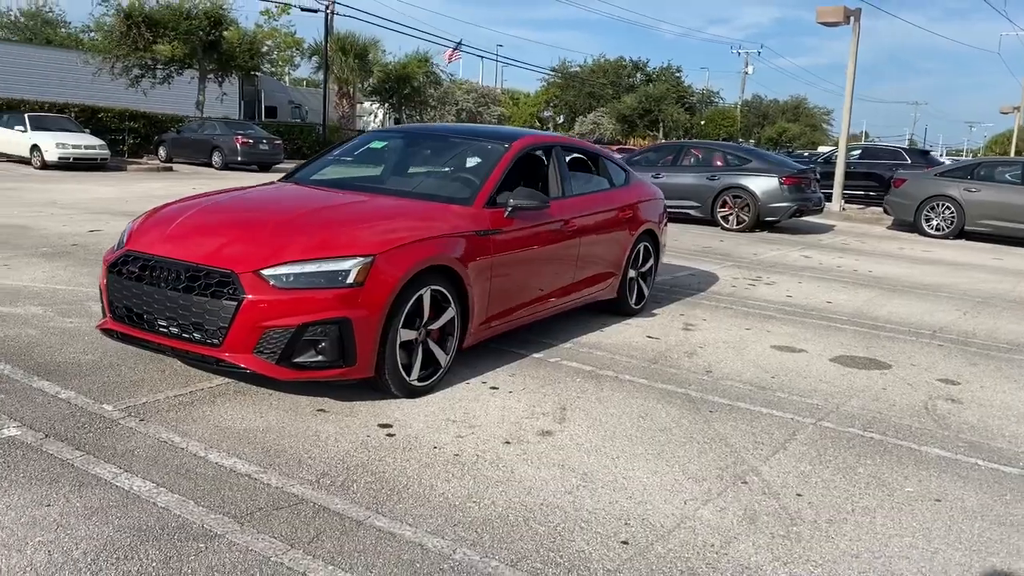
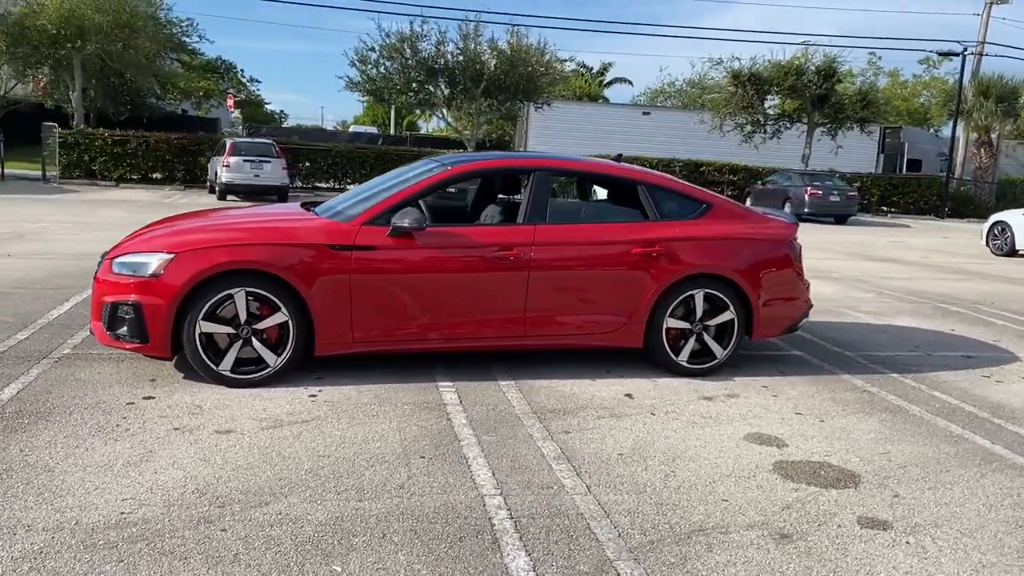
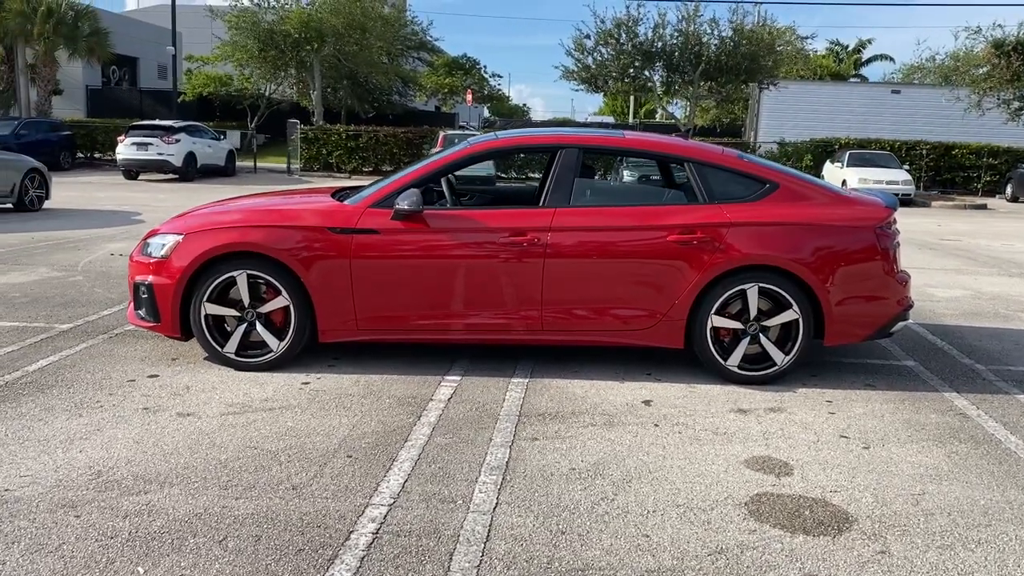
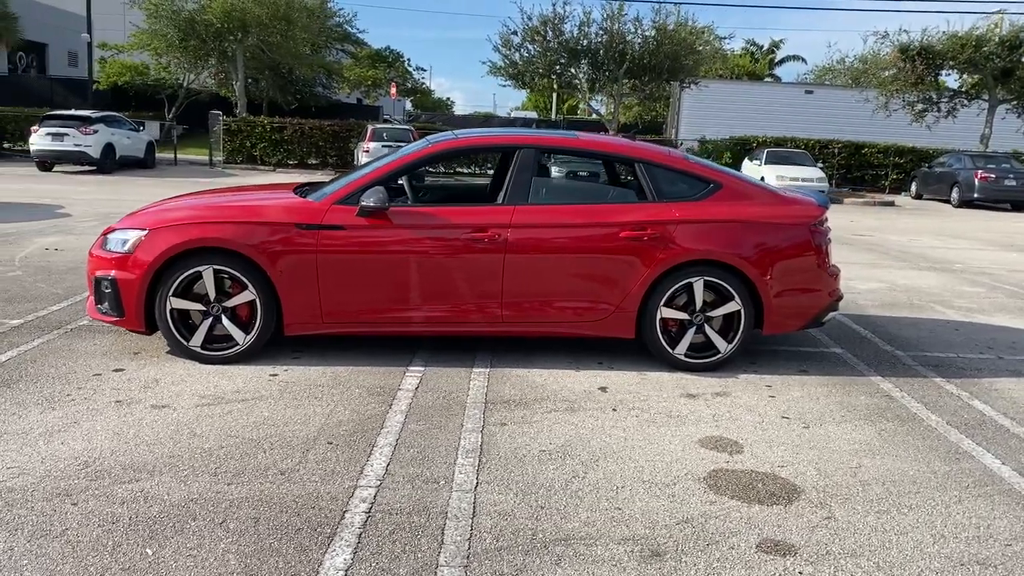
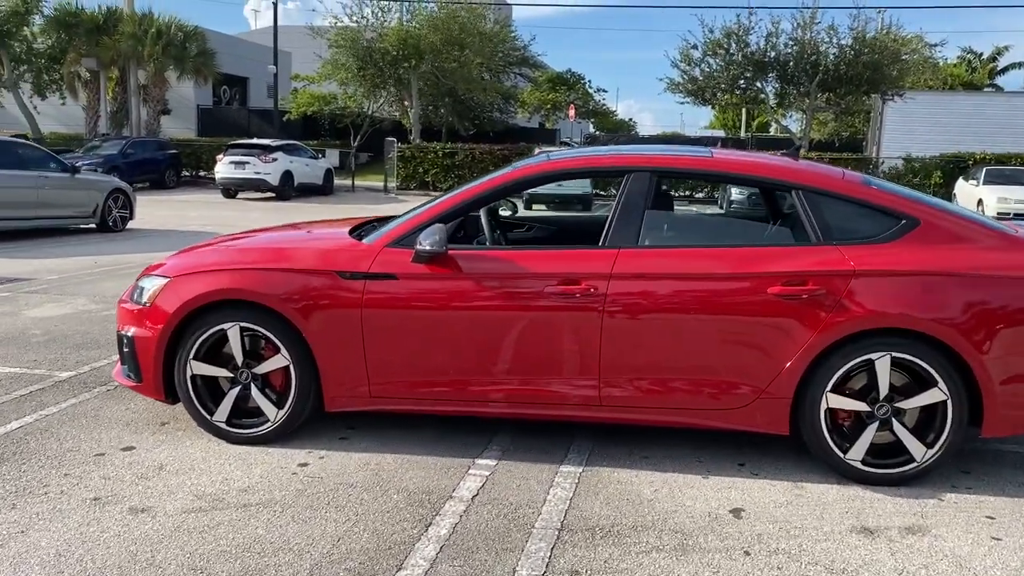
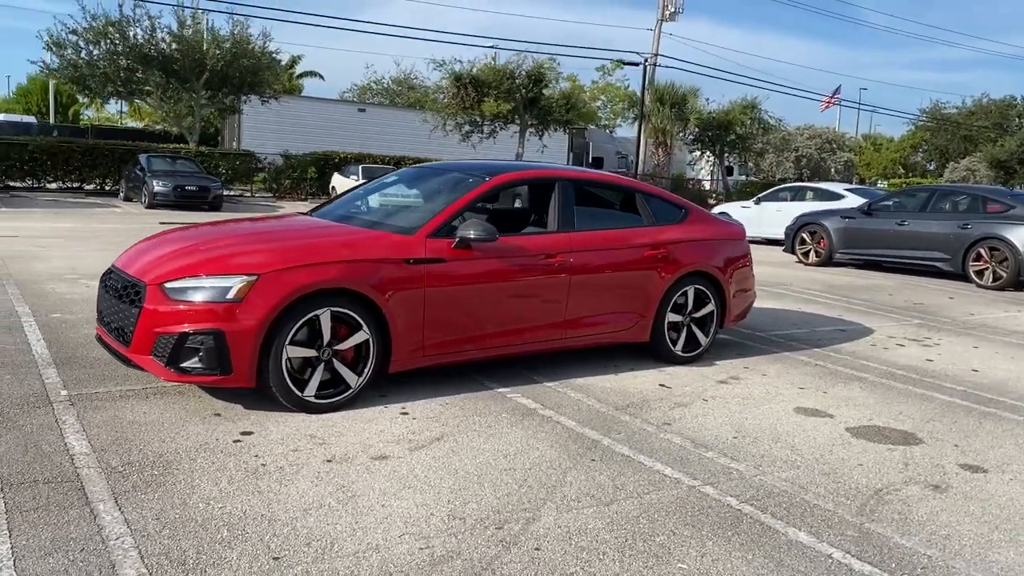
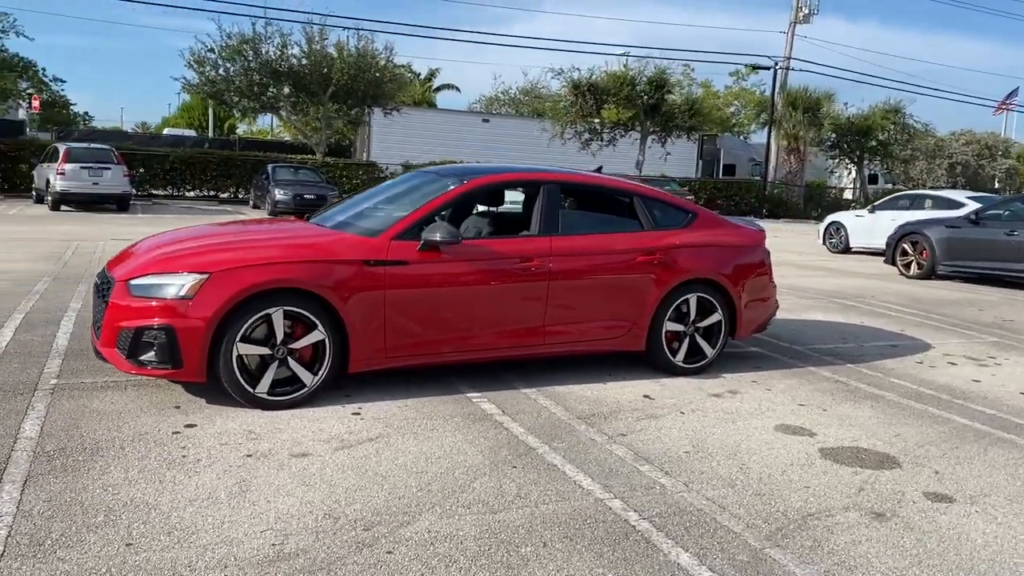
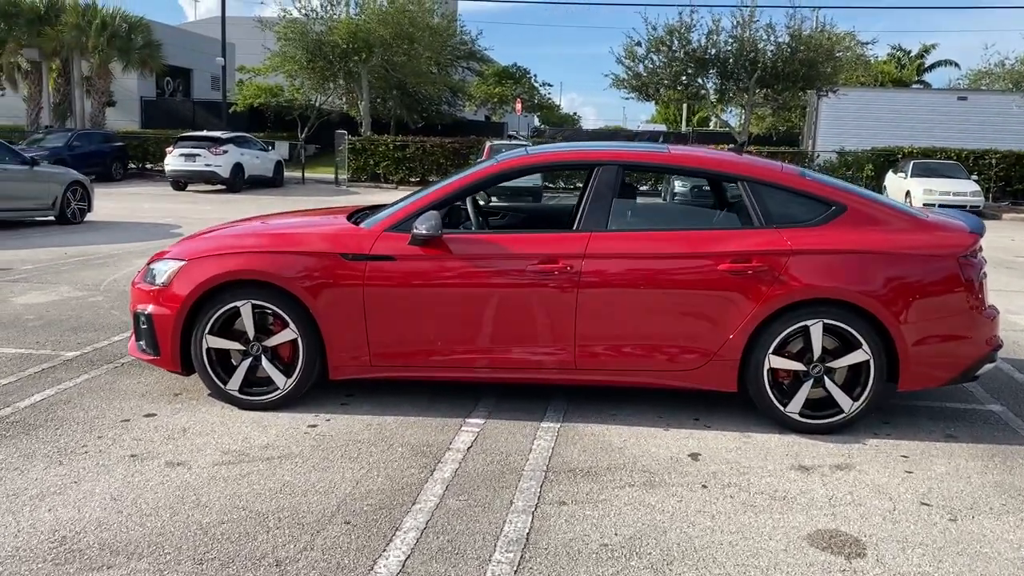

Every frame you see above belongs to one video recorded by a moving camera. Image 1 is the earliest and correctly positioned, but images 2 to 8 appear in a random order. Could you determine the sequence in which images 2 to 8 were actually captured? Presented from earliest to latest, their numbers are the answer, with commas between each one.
6, 7, 2, 4, 3, 8, 5
